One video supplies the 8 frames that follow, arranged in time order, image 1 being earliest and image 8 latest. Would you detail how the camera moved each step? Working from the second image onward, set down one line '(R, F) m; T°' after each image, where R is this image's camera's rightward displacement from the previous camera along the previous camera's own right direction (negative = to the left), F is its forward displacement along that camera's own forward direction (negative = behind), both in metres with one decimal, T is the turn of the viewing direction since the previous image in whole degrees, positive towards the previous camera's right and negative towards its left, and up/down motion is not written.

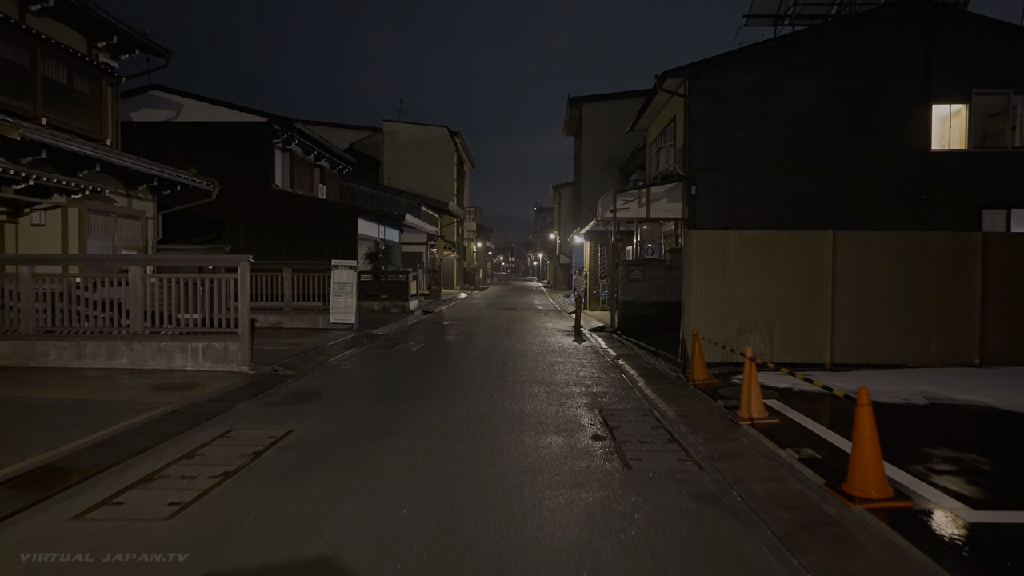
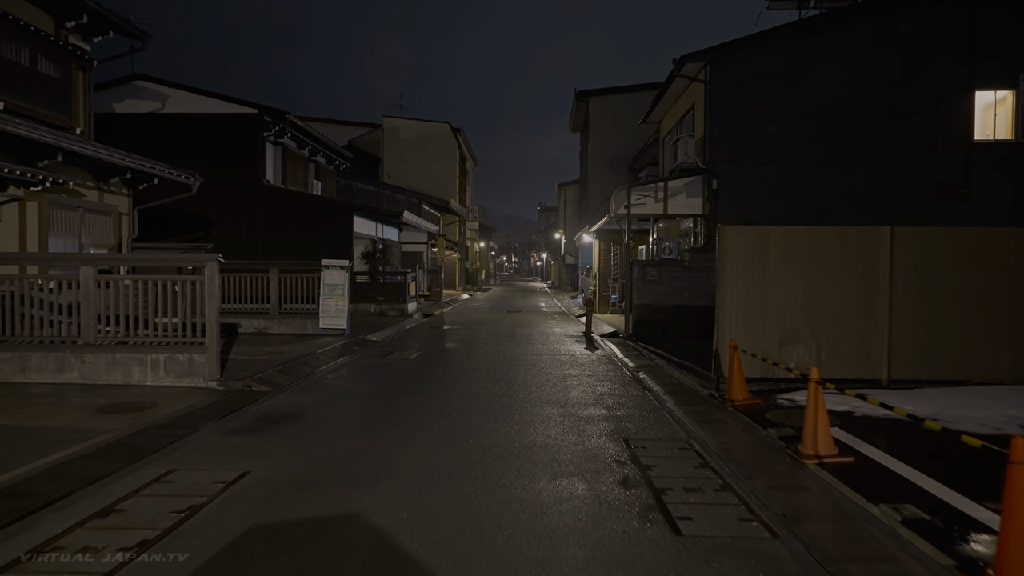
(-0.1, +1.2) m; 0°
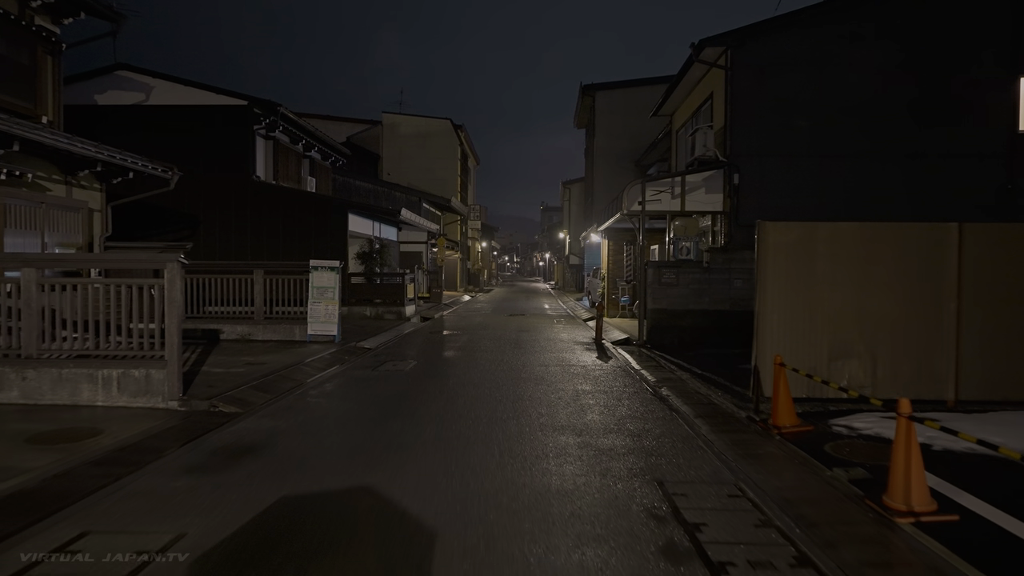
(-0.1, +1.1) m; 0°
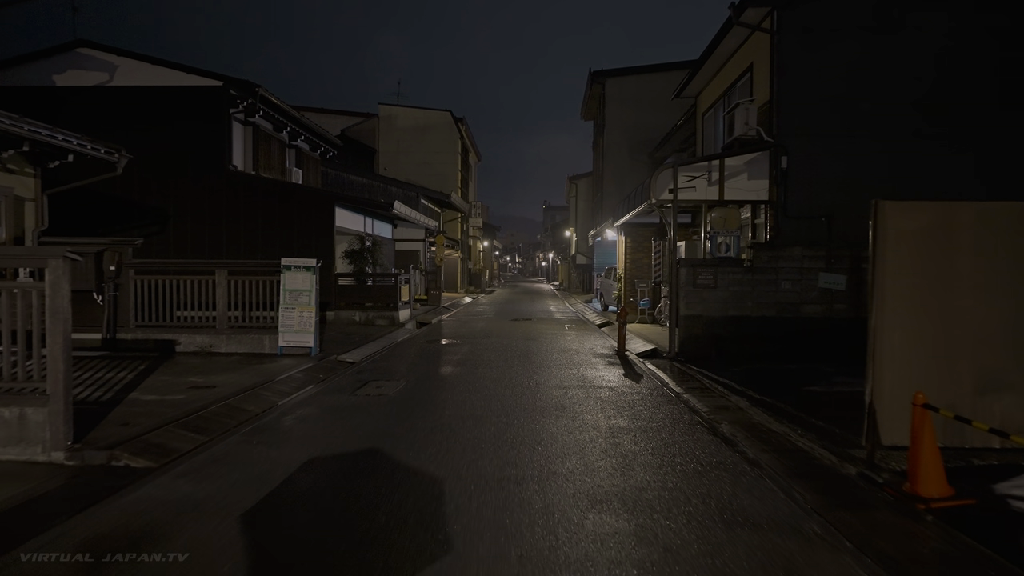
(-0.1, +2.0) m; 0°
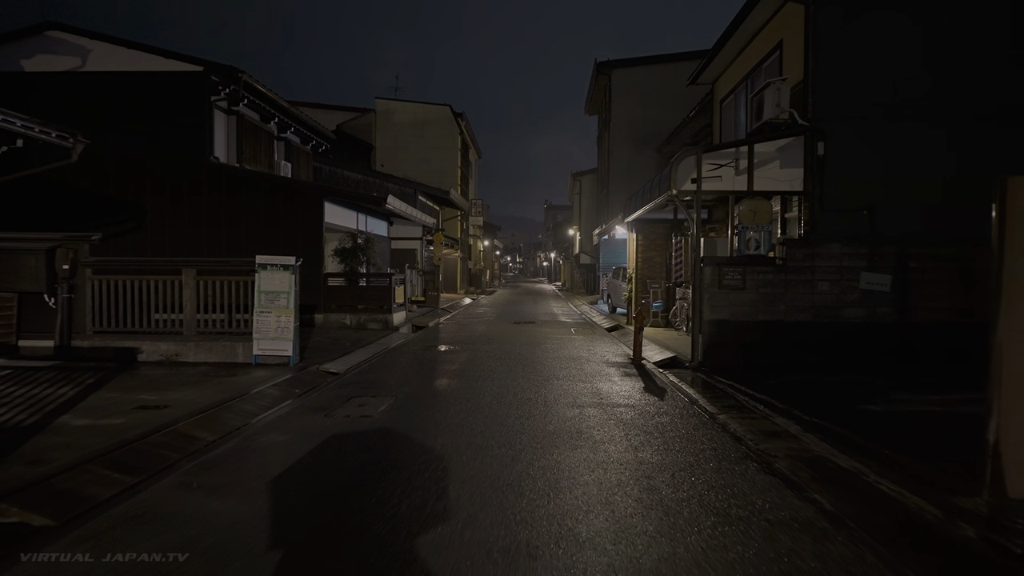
(-0.1, +1.2) m; 0°
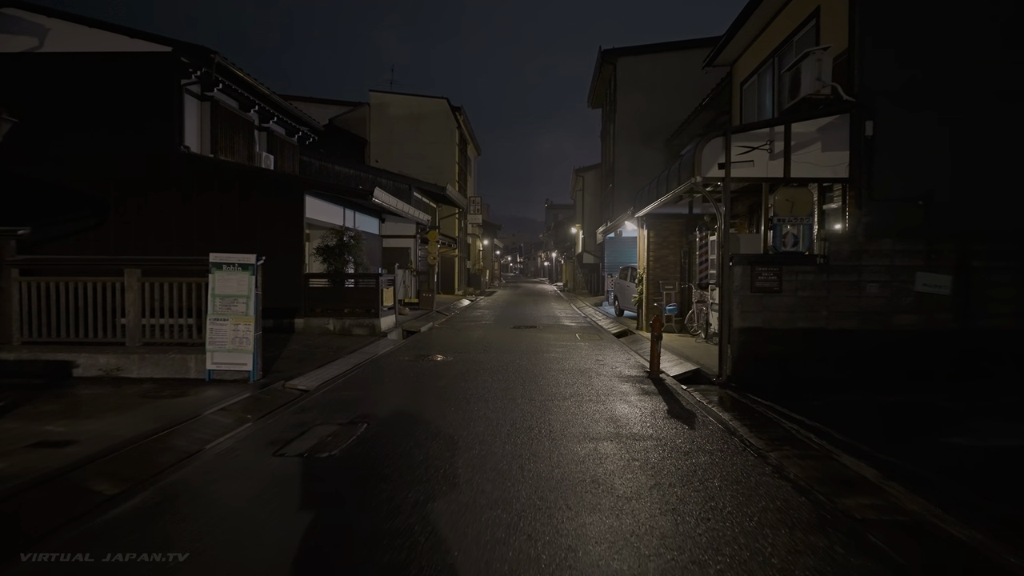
(0.0, +1.4) m; 0°
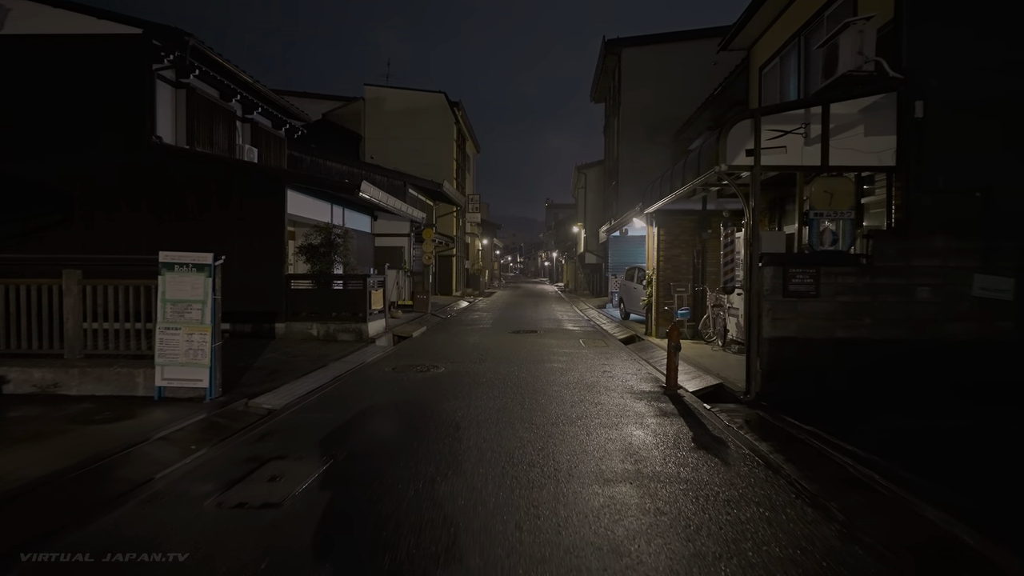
(0.0, +1.1) m; 0°
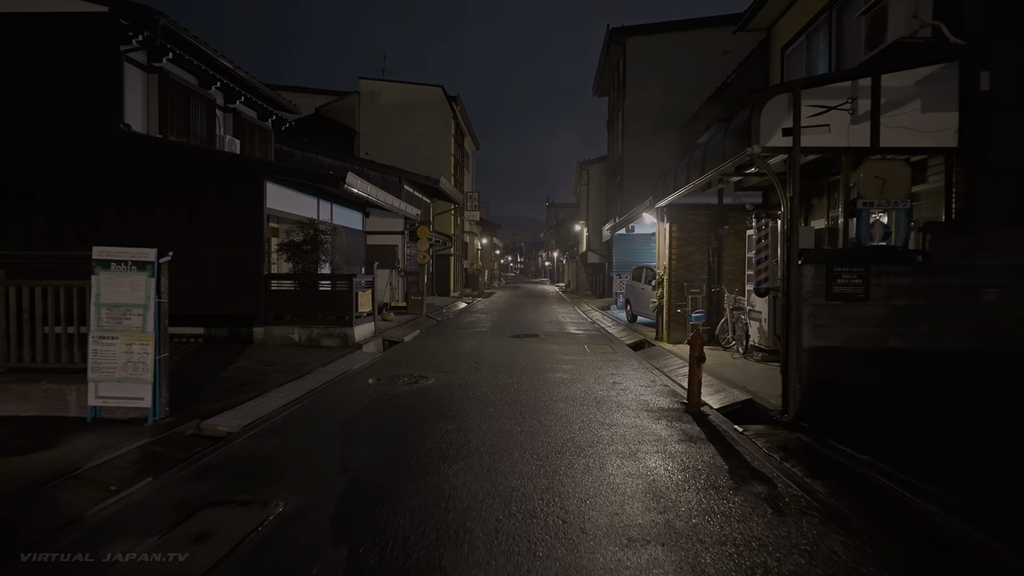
(0.0, +1.1) m; 0°
